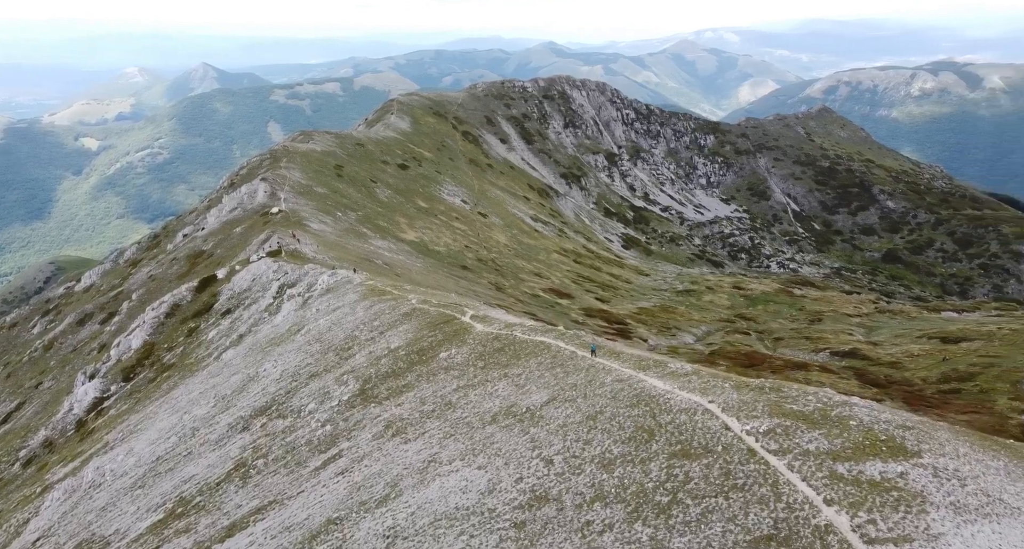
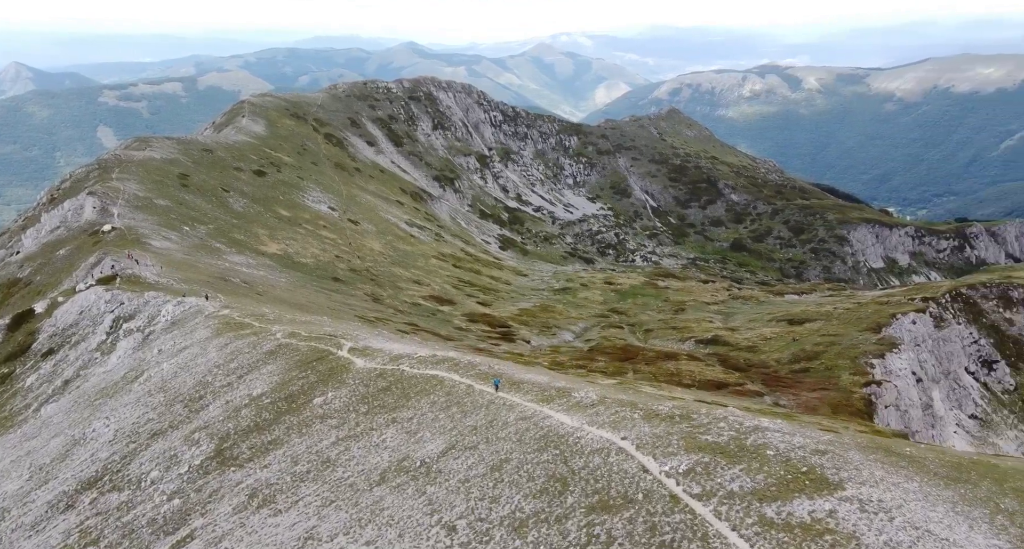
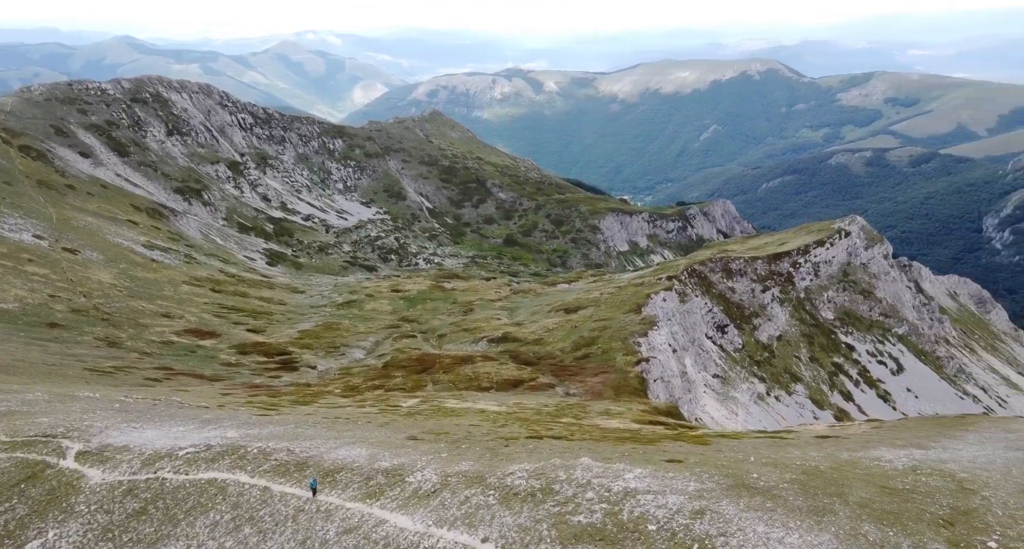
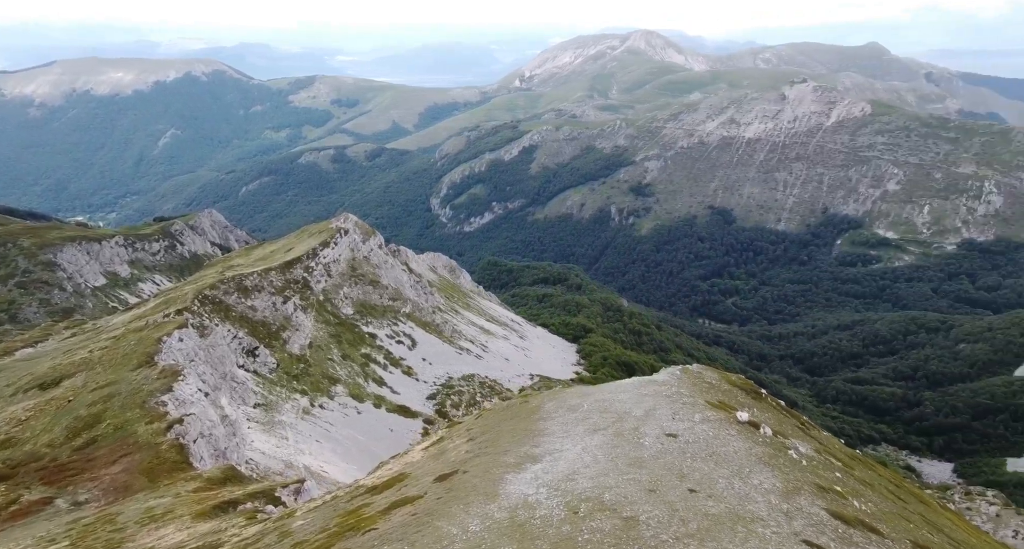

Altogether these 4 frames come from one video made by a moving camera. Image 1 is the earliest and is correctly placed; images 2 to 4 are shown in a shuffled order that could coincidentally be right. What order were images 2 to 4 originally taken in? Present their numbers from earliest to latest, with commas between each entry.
2, 3, 4
